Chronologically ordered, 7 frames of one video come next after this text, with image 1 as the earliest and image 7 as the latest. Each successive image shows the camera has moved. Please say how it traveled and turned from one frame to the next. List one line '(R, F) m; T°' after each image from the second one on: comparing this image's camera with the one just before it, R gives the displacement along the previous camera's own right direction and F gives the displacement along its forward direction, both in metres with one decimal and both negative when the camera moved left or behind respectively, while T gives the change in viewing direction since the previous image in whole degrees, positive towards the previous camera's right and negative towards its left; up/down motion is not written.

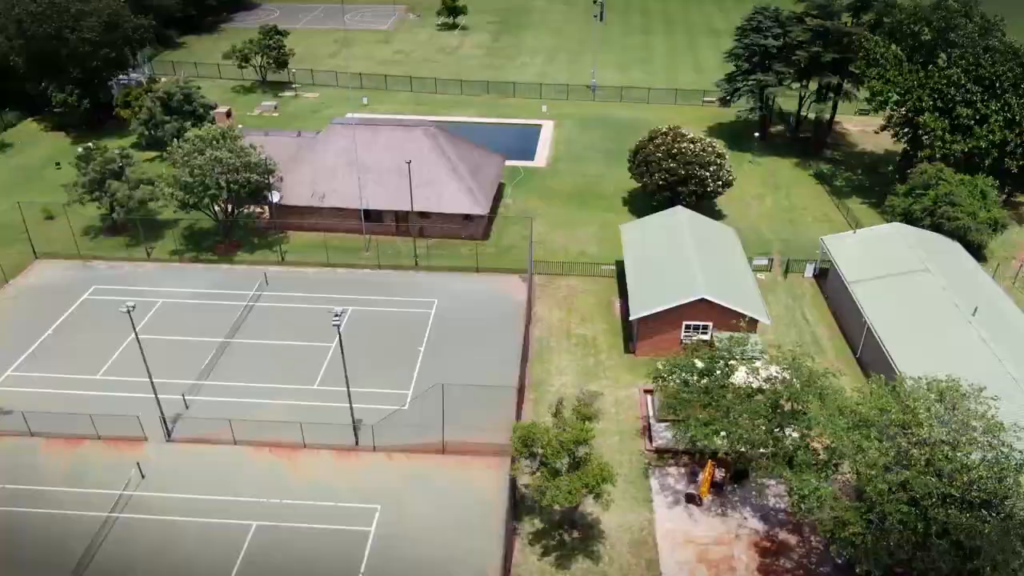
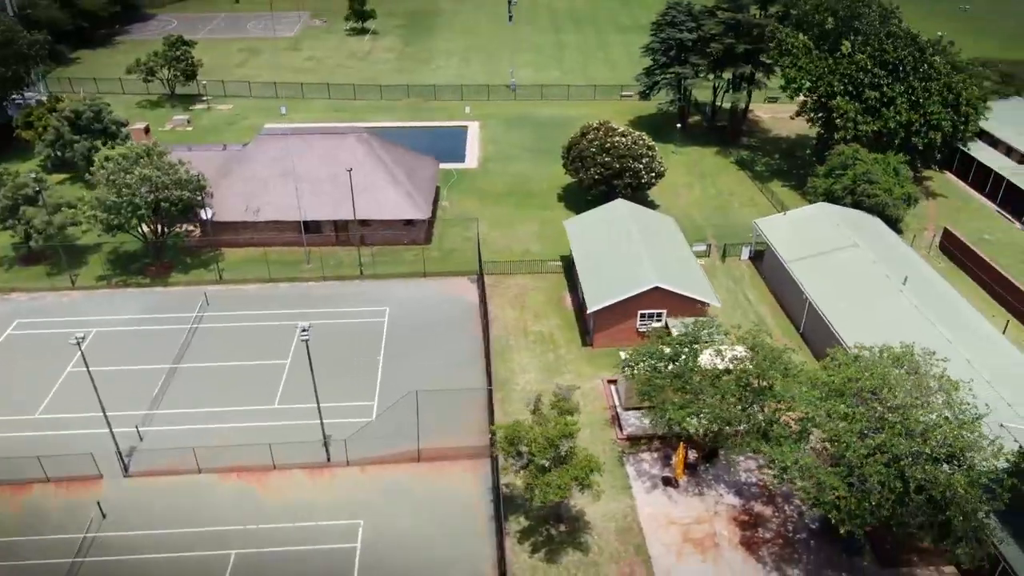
(-2.0, 0.0) m; +7°
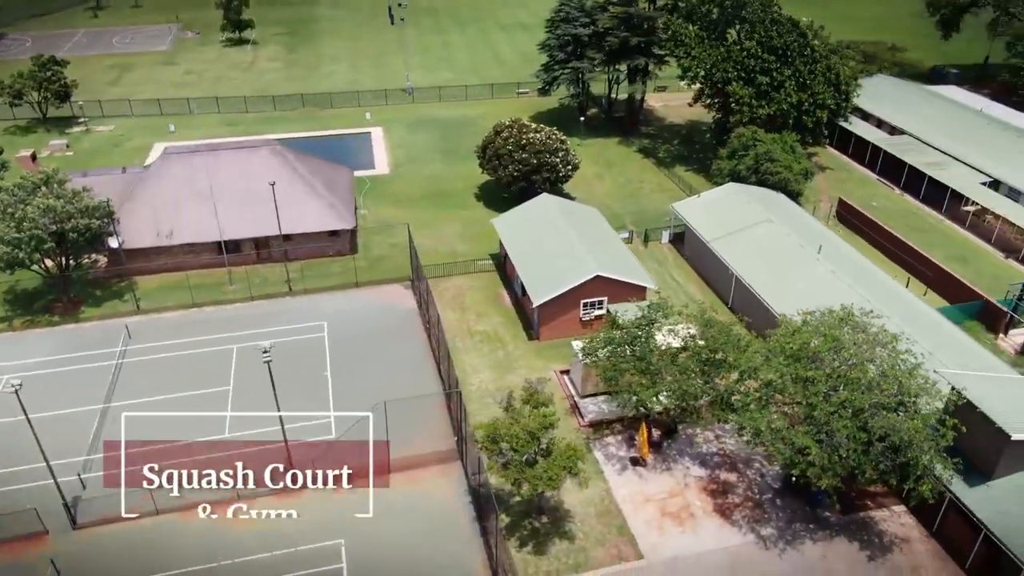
(-2.7, +0.1) m; +9°
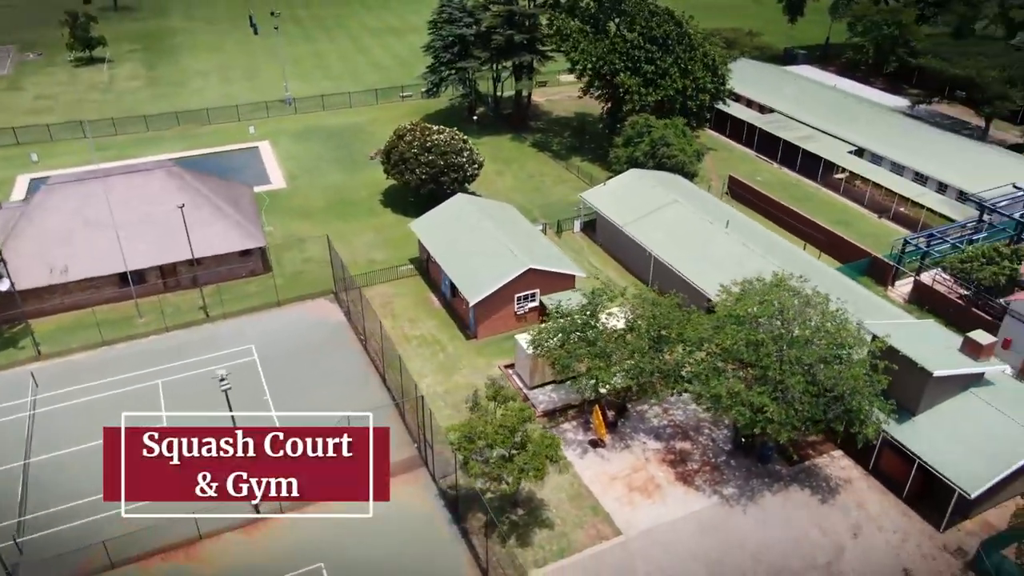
(-2.9, 0.0) m; +10°
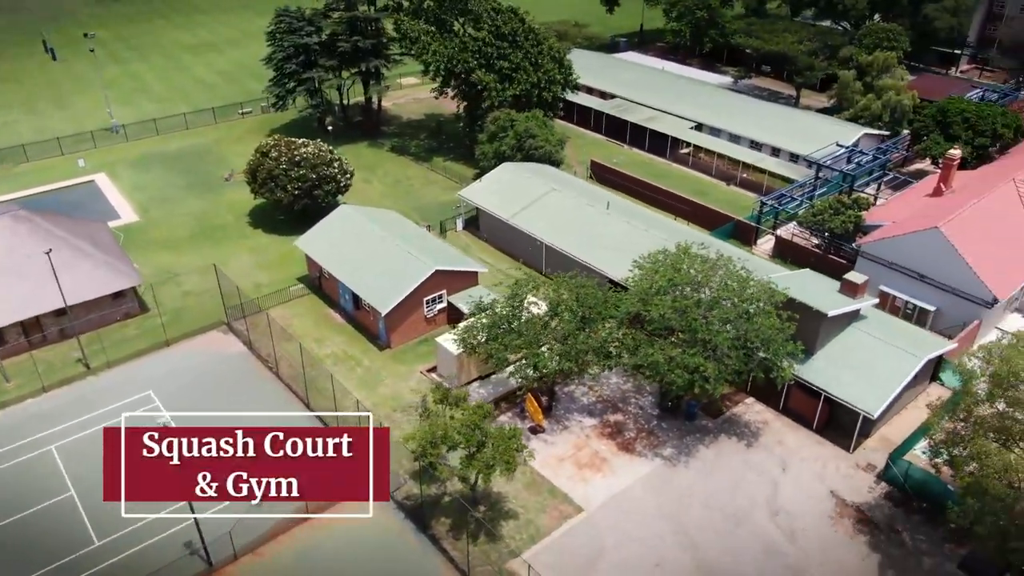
(-3.6, +0.1) m; +12°
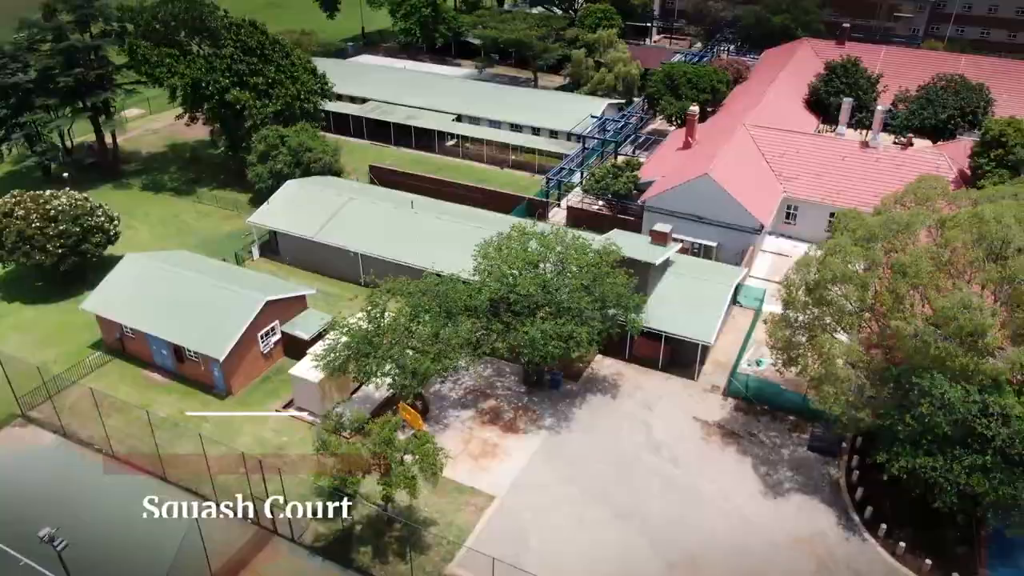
(-4.6, +0.6) m; +19°
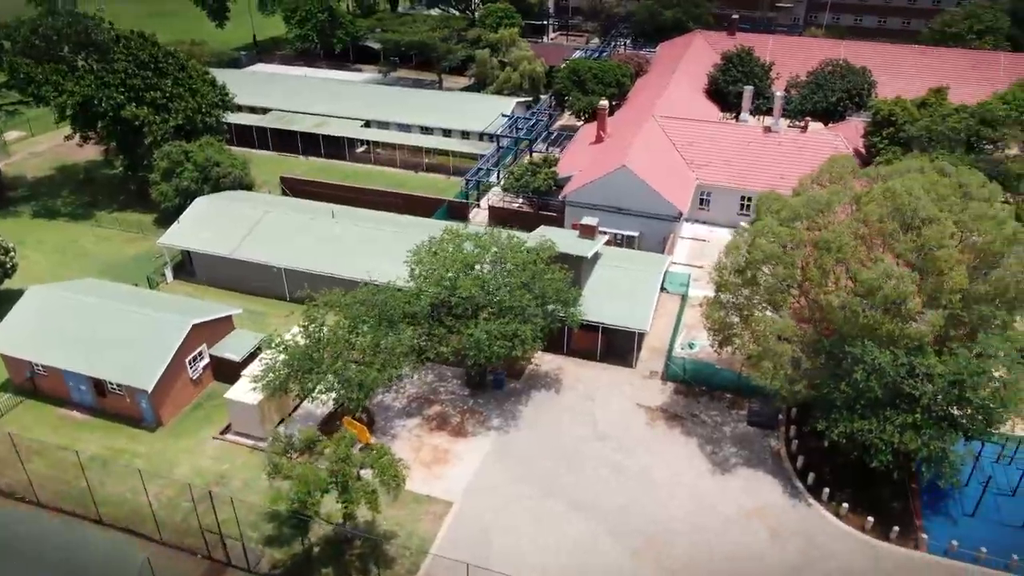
(-1.3, +0.1) m; +7°
